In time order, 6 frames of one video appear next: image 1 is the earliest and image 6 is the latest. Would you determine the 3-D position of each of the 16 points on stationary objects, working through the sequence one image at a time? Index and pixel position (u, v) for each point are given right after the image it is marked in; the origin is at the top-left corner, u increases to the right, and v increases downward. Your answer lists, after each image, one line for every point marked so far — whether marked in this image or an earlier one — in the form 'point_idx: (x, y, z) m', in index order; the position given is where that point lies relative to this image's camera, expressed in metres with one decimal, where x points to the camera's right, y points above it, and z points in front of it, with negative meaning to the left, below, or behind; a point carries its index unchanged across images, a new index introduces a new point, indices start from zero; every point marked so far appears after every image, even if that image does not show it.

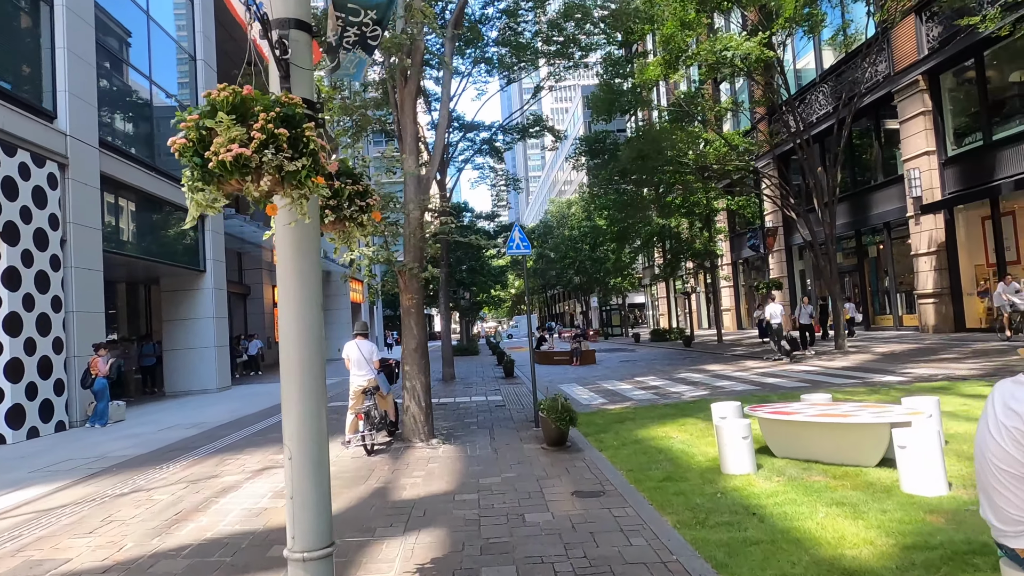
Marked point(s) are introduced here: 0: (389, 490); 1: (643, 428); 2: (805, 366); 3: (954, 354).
0: (-1.0, -1.7, +5.7) m
1: (+1.5, -1.6, +7.7) m
2: (+6.6, -1.8, +15.1) m
3: (+9.8, -1.4, +14.7) m
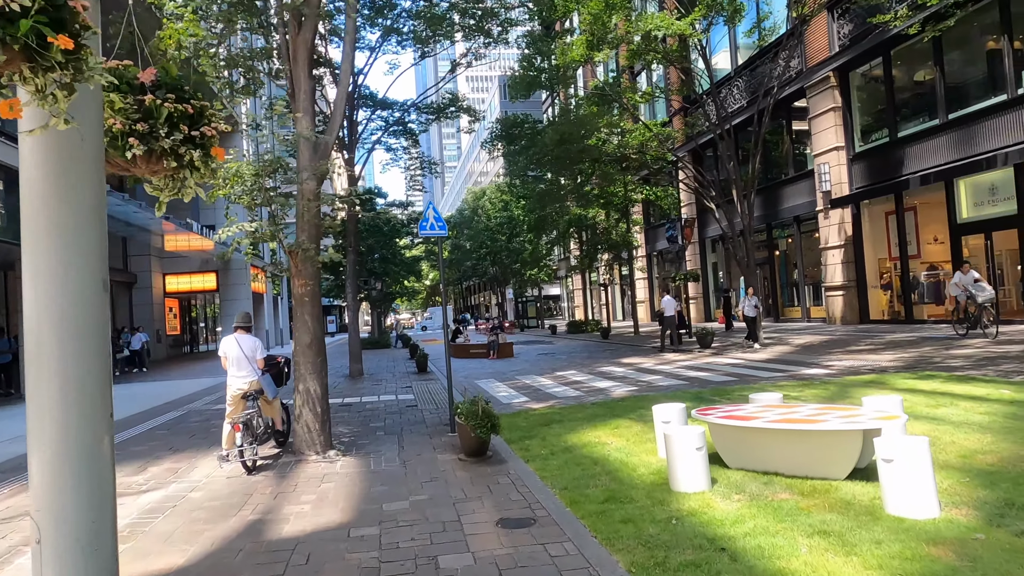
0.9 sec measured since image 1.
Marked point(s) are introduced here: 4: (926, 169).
0: (-1.7, -1.6, +4.5) m
1: (+0.6, -1.5, +6.8) m
2: (+4.8, -1.6, +14.9) m
3: (+7.9, -1.3, +14.9) m
4: (+11.7, +3.4, +18.9) m
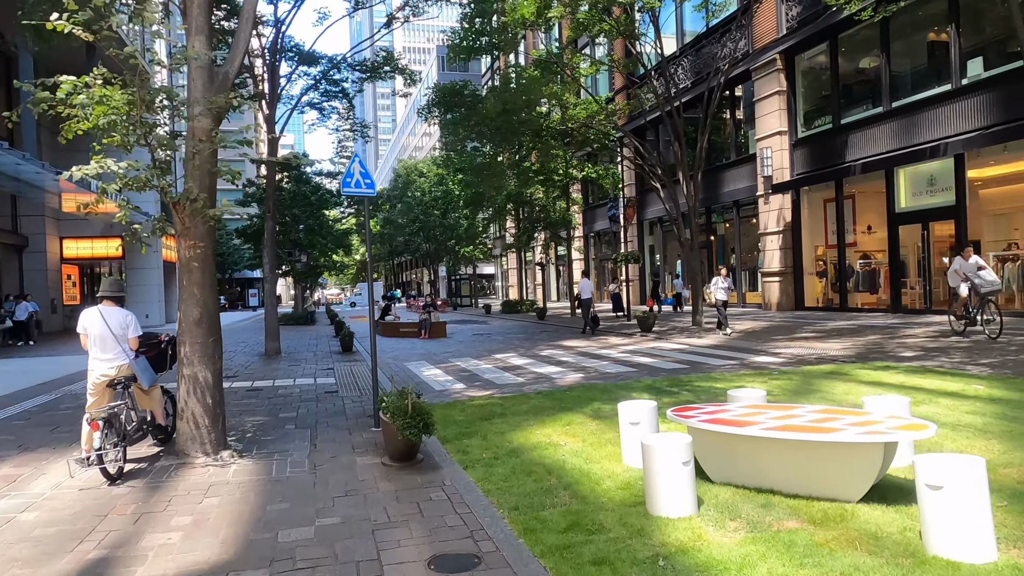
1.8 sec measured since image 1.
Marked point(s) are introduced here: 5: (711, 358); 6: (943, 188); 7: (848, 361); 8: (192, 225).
0: (-2.0, -1.4, +3.3) m
1: (0.0, -1.3, +5.9) m
2: (+3.4, -1.2, +14.3) m
3: (+6.5, -1.0, +14.6) m
4: (+10.0, +3.7, +18.8) m
5: (+3.3, -1.2, +11.2) m
6: (+11.0, +2.5, +16.9) m
7: (+5.0, -1.1, +9.9) m
8: (-2.6, +0.5, +5.4) m
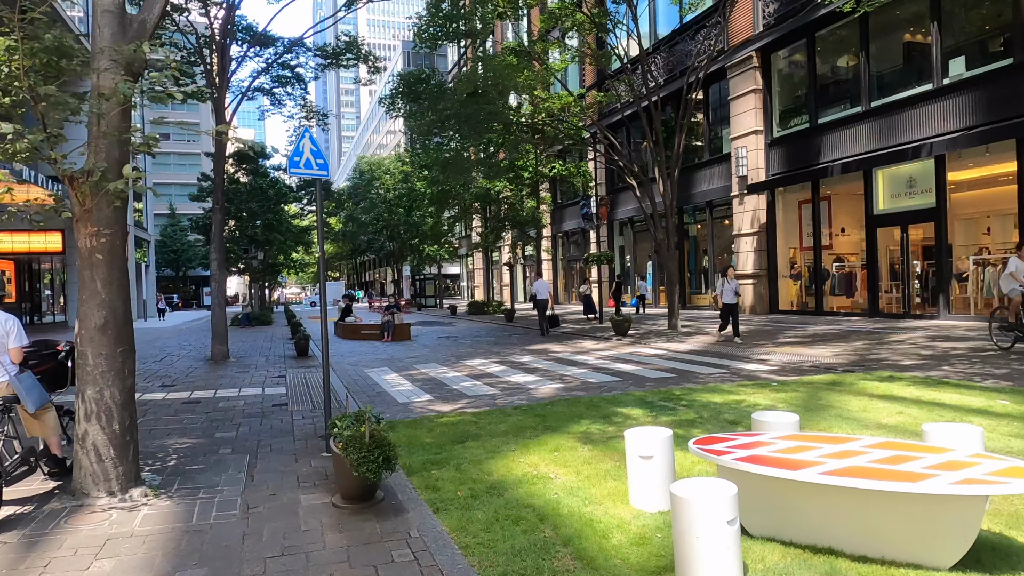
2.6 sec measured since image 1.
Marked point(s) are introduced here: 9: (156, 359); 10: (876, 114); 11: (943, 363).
0: (-2.0, -1.4, +2.3) m
1: (-0.1, -1.3, +4.9) m
2: (+2.7, -1.2, +13.5) m
3: (+5.9, -1.0, +14.0) m
4: (+9.2, +3.6, +18.4) m
5: (+2.9, -1.2, +10.4) m
6: (+10.2, +2.4, +16.6) m
7: (+4.6, -1.1, +9.2) m
8: (-2.7, +0.5, +4.3) m
9: (-7.2, -1.4, +13.5) m
10: (+9.6, +4.6, +17.5) m
11: (+5.9, -1.1, +9.1) m
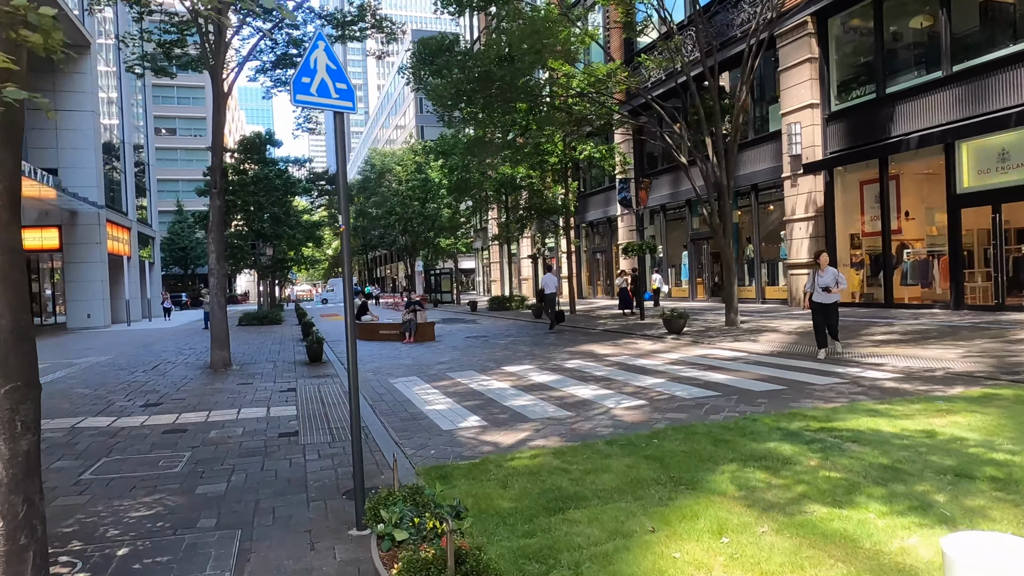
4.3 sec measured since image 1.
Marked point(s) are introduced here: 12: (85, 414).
0: (-1.4, -1.4, +0.4) m
1: (+0.6, -1.2, +3.1) m
2: (+3.5, -1.1, +11.6) m
3: (+6.7, -0.8, +12.0) m
4: (+10.0, +3.9, +16.3) m
5: (+3.7, -1.1, +8.5) m
6: (+11.0, +2.7, +14.5) m
7: (+5.3, -1.0, +7.2) m
8: (-2.0, +0.5, +2.5) m
9: (-6.4, -1.4, +11.7) m
10: (+10.4, +4.8, +15.4) m
11: (+6.6, -0.9, +7.2) m
12: (-4.7, -1.4, +7.3) m
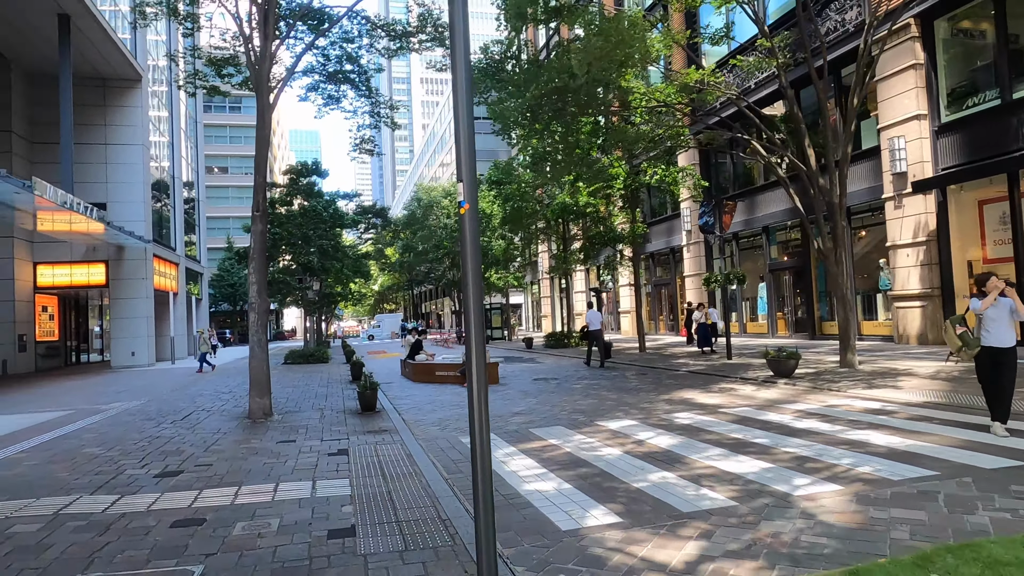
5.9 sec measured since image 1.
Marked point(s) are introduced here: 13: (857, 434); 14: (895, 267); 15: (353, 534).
0: (-0.8, -1.3, -1.4) m
1: (+1.3, -1.3, +1.1) m
2: (+4.8, -1.6, +9.4) m
3: (+8.0, -1.3, +9.7) m
4: (+11.6, +3.1, +14.0) m
5: (+4.7, -1.4, +6.4) m
6: (+12.5, +2.1, +12.1) m
7: (+6.3, -1.3, +5.0) m
8: (-1.3, +0.5, +0.8) m
9: (-5.1, -2.0, +10.1) m
10: (+11.9, +4.1, +13.2) m
11: (+7.6, -1.2, +4.8) m
12: (-3.7, -1.7, +5.7) m
13: (+3.6, -1.5, +7.0) m
14: (+10.2, +0.6, +17.8) m
15: (-1.1, -1.6, +4.4) m
